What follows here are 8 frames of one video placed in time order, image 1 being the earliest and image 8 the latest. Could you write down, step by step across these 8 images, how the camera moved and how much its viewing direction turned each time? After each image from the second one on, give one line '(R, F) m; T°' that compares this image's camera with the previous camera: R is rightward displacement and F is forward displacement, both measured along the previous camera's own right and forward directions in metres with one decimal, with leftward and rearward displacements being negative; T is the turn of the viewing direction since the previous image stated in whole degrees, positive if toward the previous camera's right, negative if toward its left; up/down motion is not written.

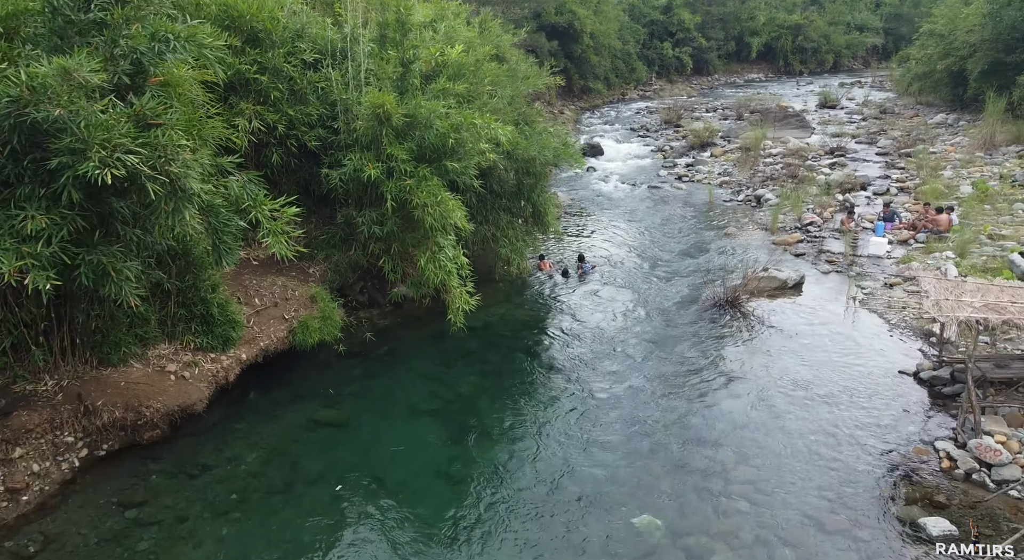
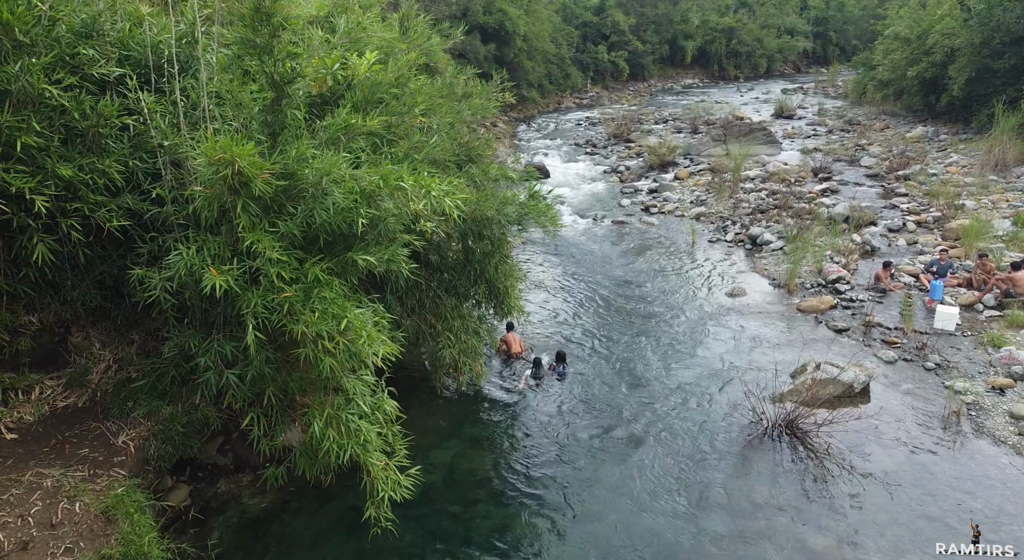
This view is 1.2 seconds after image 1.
(-0.2, +3.1) m; +6°
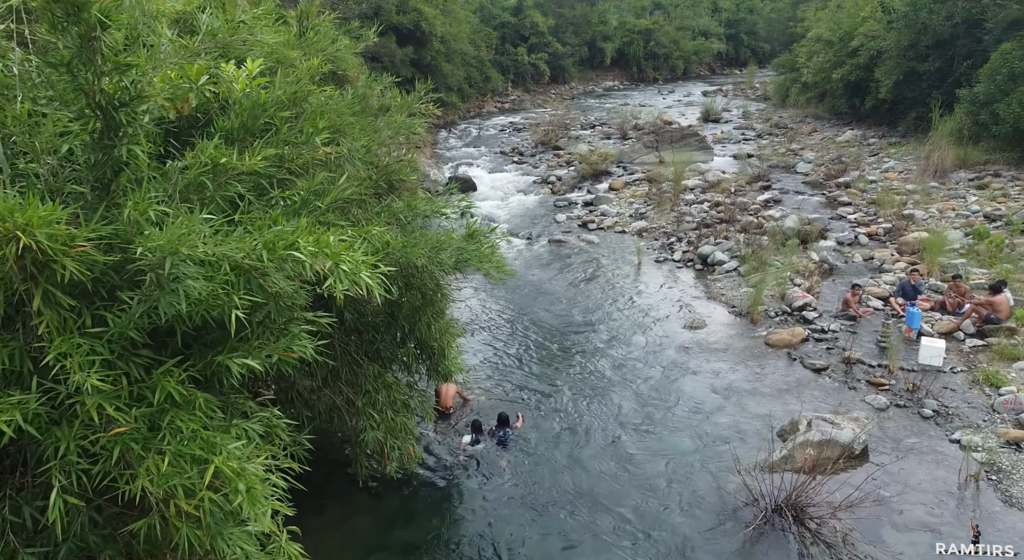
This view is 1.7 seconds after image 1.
(-0.1, +1.3) m; +7°
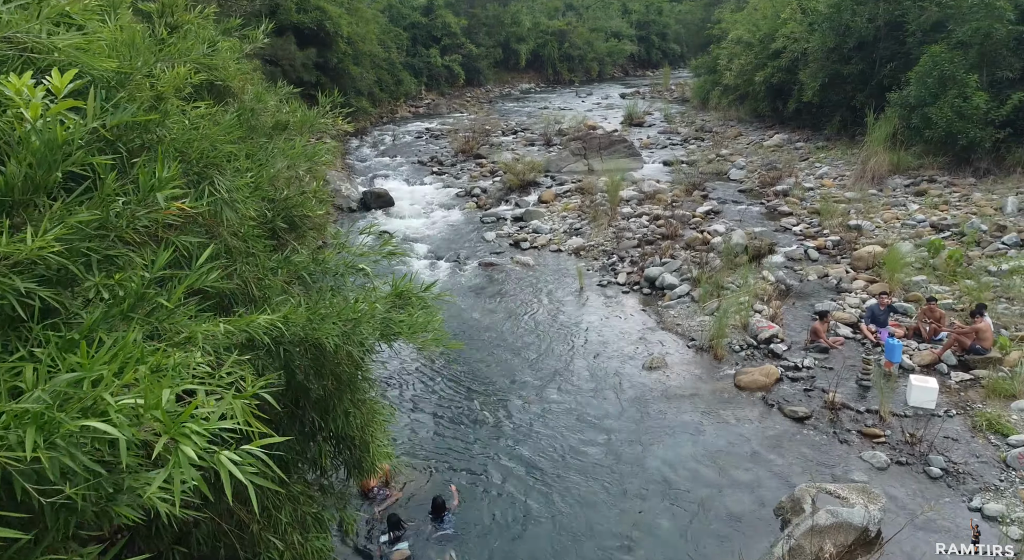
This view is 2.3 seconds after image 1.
(-0.1, +1.2) m; +7°
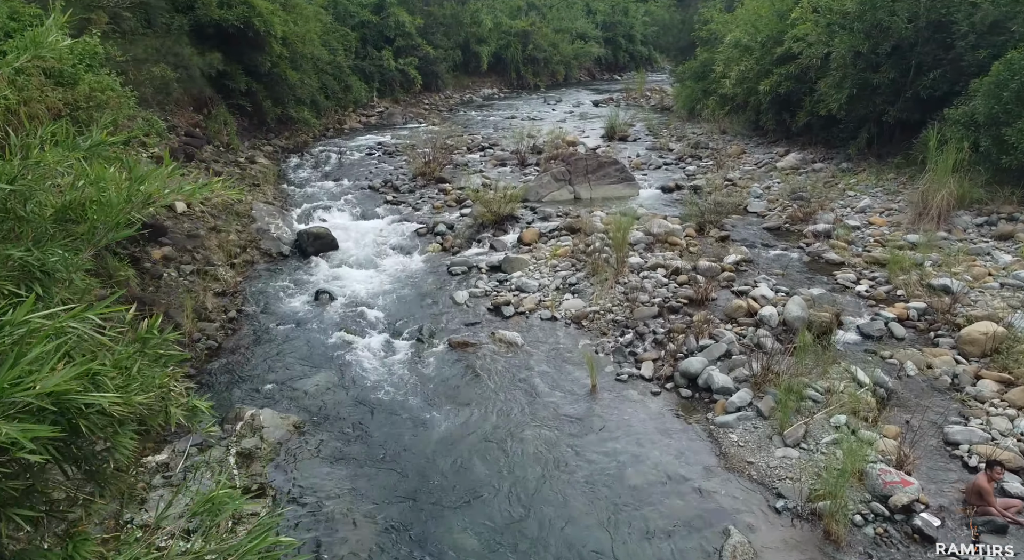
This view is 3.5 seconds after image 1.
(-0.3, +2.8) m; +4°
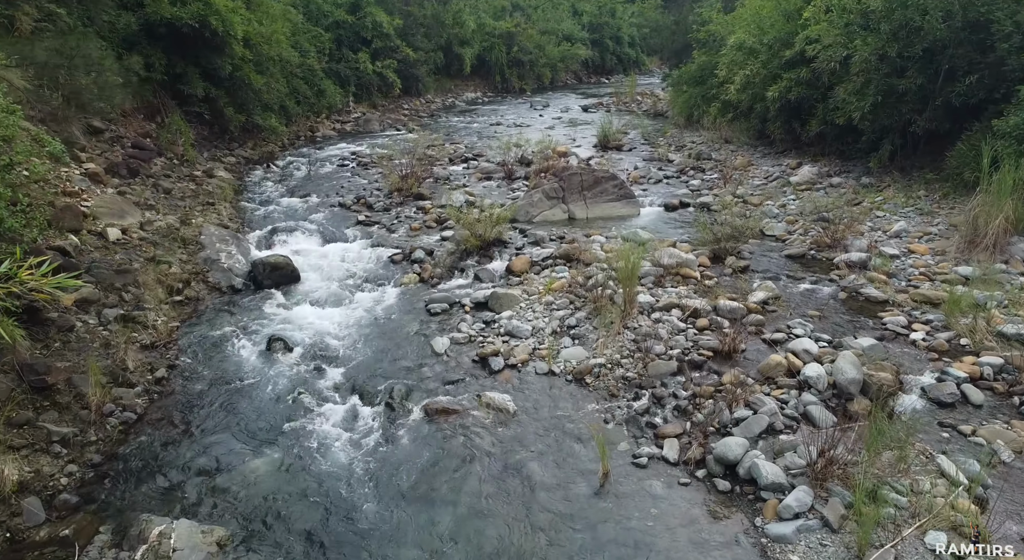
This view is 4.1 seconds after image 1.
(0.0, +1.5) m; +1°
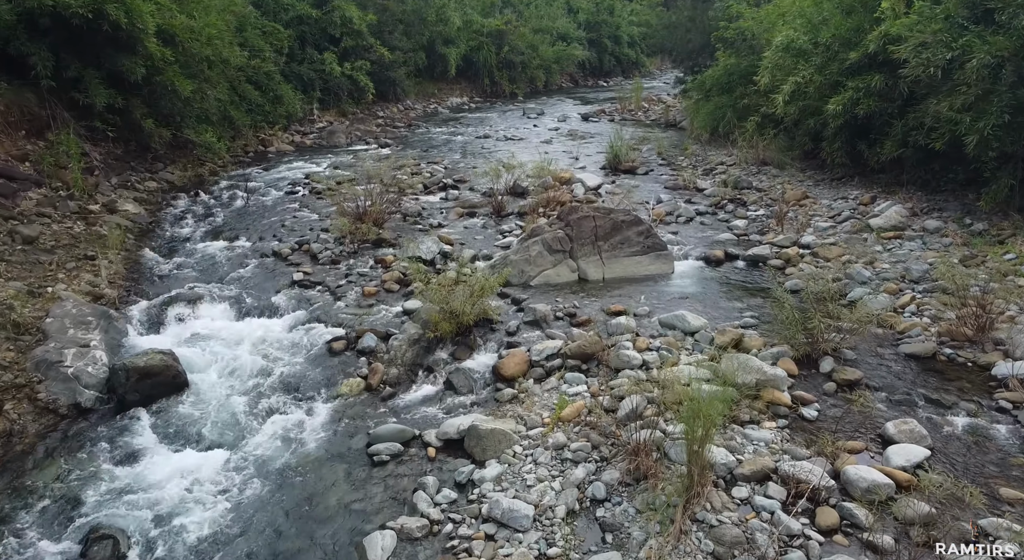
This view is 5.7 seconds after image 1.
(0.0, +3.3) m; +1°
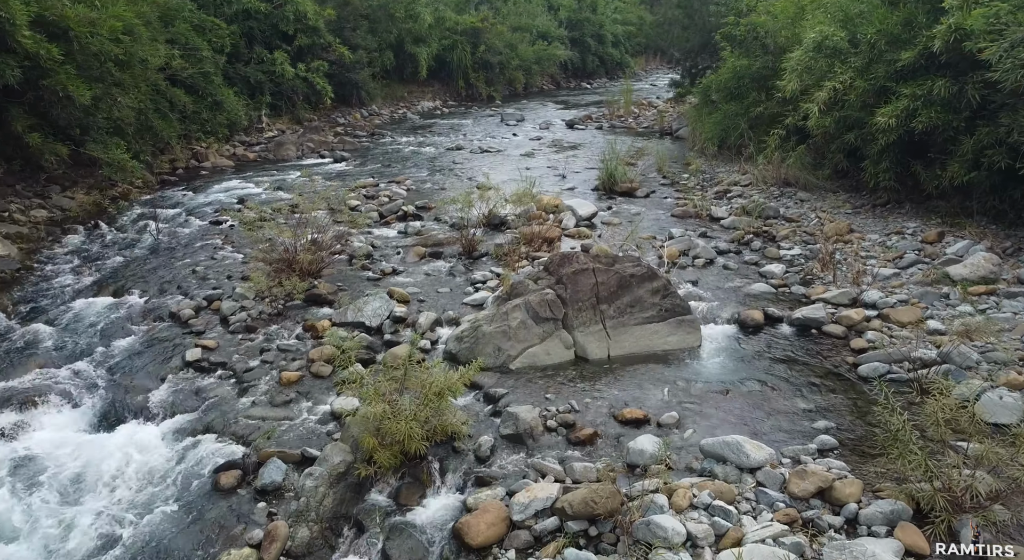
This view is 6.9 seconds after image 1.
(+0.1, +2.4) m; +2°
